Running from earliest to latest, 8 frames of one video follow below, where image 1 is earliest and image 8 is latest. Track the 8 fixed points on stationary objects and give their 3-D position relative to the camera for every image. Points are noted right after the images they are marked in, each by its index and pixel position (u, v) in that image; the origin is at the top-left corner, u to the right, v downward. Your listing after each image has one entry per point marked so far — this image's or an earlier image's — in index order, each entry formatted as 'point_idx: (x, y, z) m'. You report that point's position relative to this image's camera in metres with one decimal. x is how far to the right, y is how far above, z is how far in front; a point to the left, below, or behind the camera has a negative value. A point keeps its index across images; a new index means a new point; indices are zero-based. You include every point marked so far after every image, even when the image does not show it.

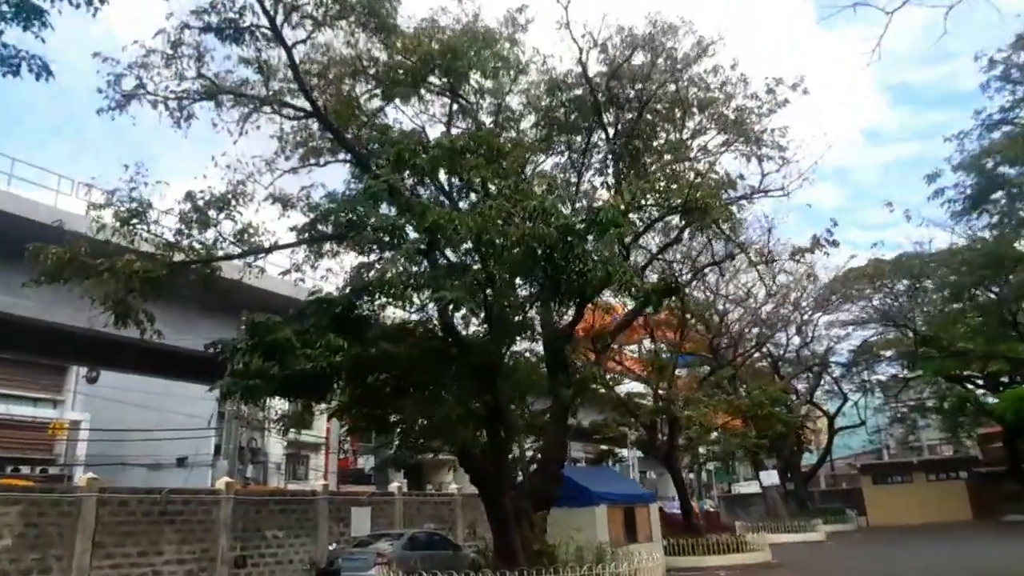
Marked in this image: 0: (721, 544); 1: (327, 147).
0: (+4.5, -5.5, +16.9) m
1: (-2.5, +2.0, +10.9) m
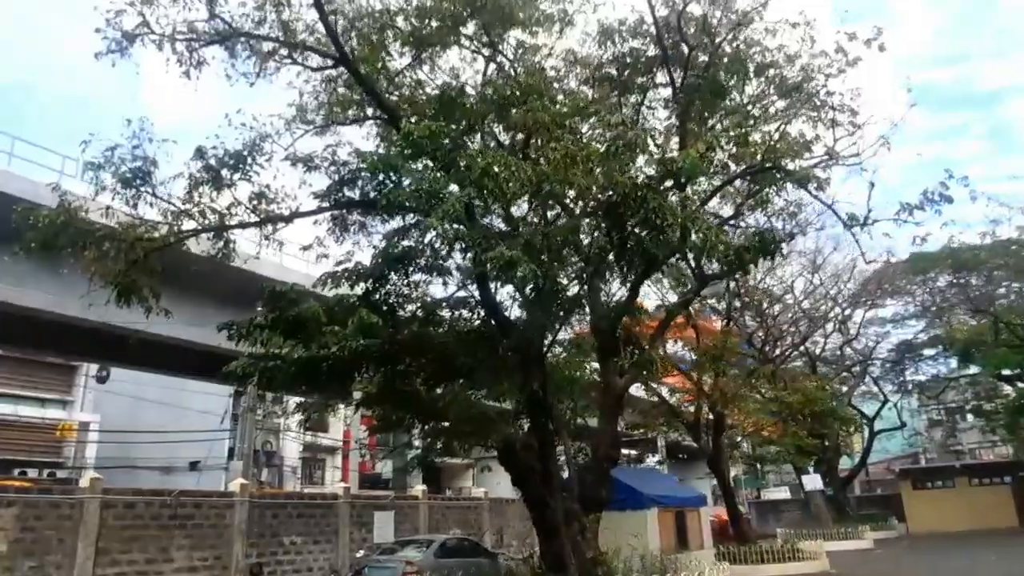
0: (+5.2, -5.2, +15.6) m
1: (-1.9, +2.3, +9.7) m
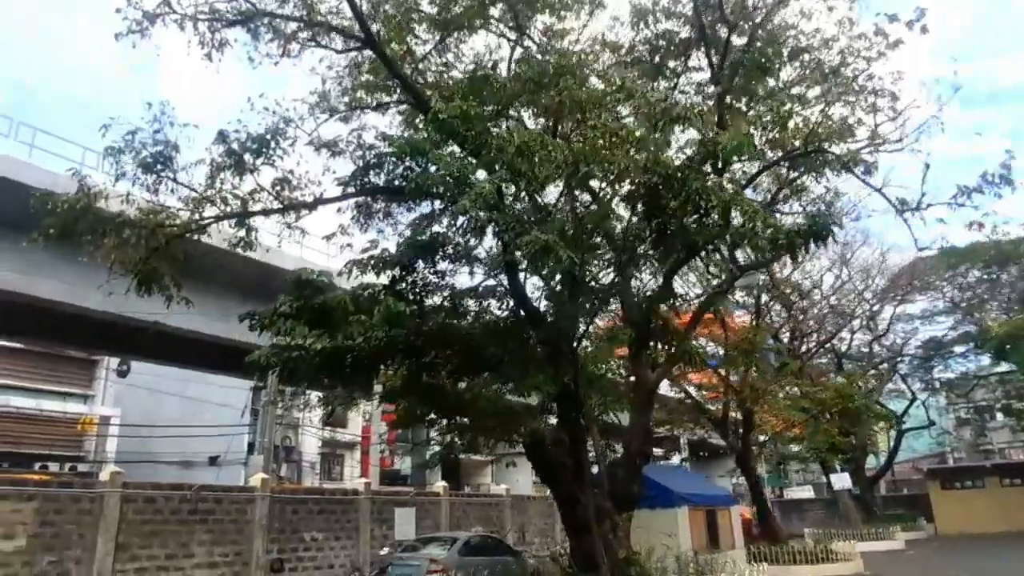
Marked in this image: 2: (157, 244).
0: (+5.7, -5.1, +15.1) m
1: (-1.6, +2.4, +9.4) m
2: (-3.8, +0.5, +8.5) m
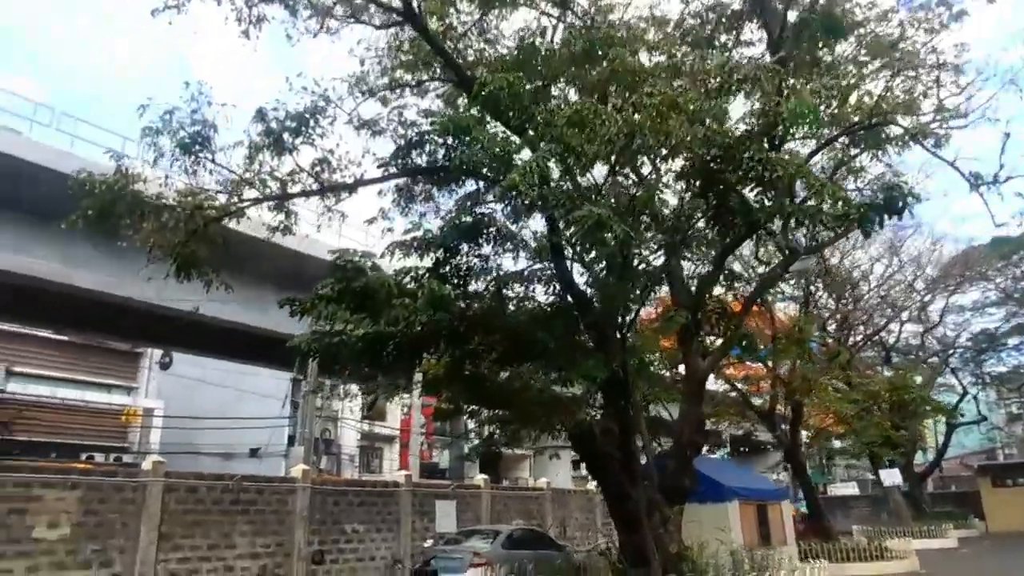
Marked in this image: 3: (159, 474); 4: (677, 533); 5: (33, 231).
0: (+6.5, -4.8, +14.6) m
1: (-1.0, +2.6, +9.1) m
2: (-3.3, +0.6, +8.4) m
3: (-5.5, -2.9, +12.4) m
4: (+2.0, -3.0, +9.6) m
5: (-8.0, +0.9, +13.4) m
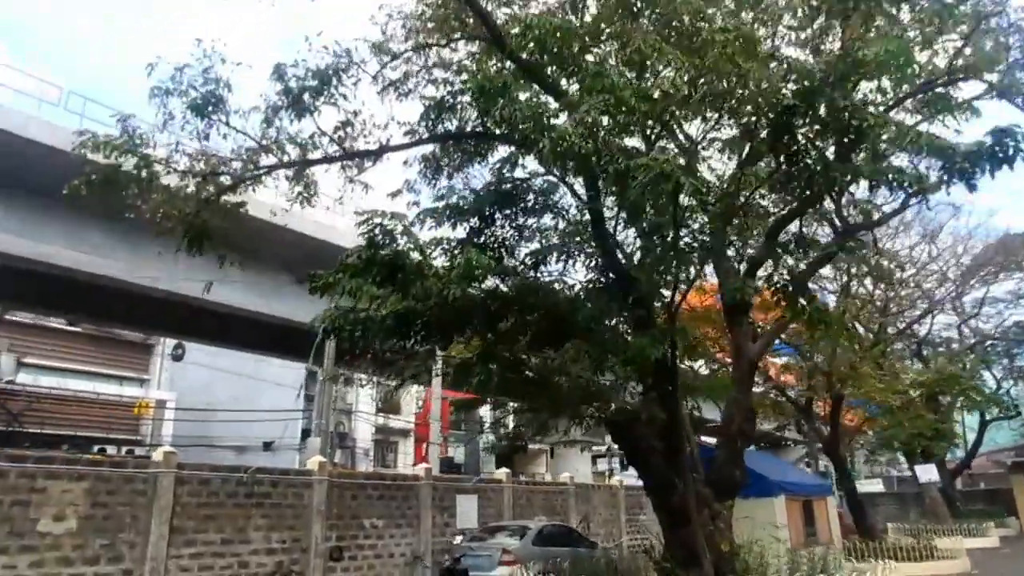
0: (+6.9, -4.6, +13.8) m
1: (-0.6, +2.8, +8.4) m
2: (-2.9, +0.9, +7.7) m
3: (-5.1, -2.7, +11.8) m
4: (+2.4, -2.7, +8.9) m
5: (-7.6, +1.2, +12.8) m
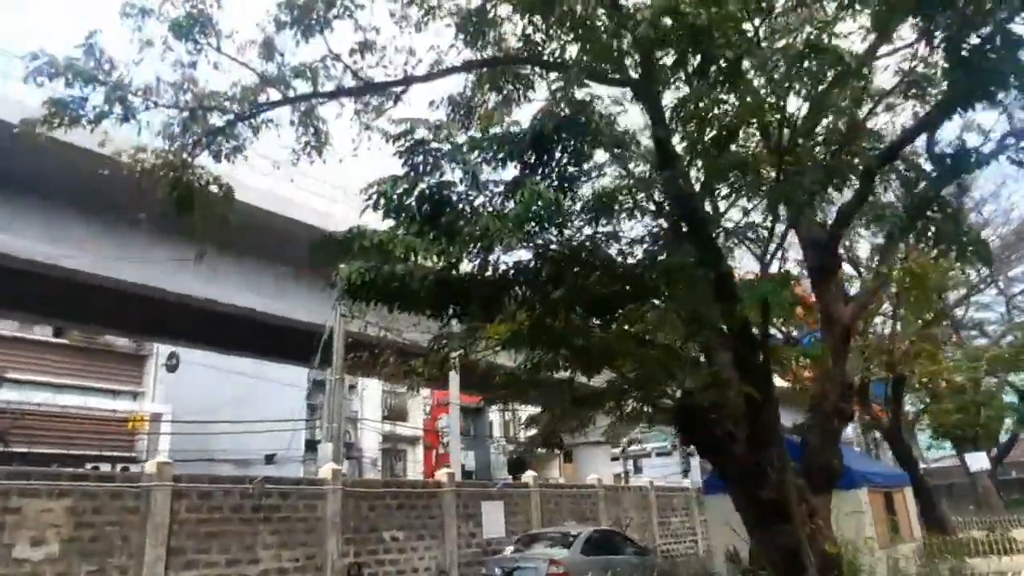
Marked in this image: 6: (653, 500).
0: (+7.5, -4.0, +12.5) m
1: (-0.3, +3.2, +7.1) m
2: (-2.5, +1.2, +6.4) m
3: (-4.6, -2.5, +10.4) m
4: (+3.0, -2.3, +7.5) m
5: (-7.1, +1.2, +11.4) m
6: (+3.5, -5.3, +19.8) m
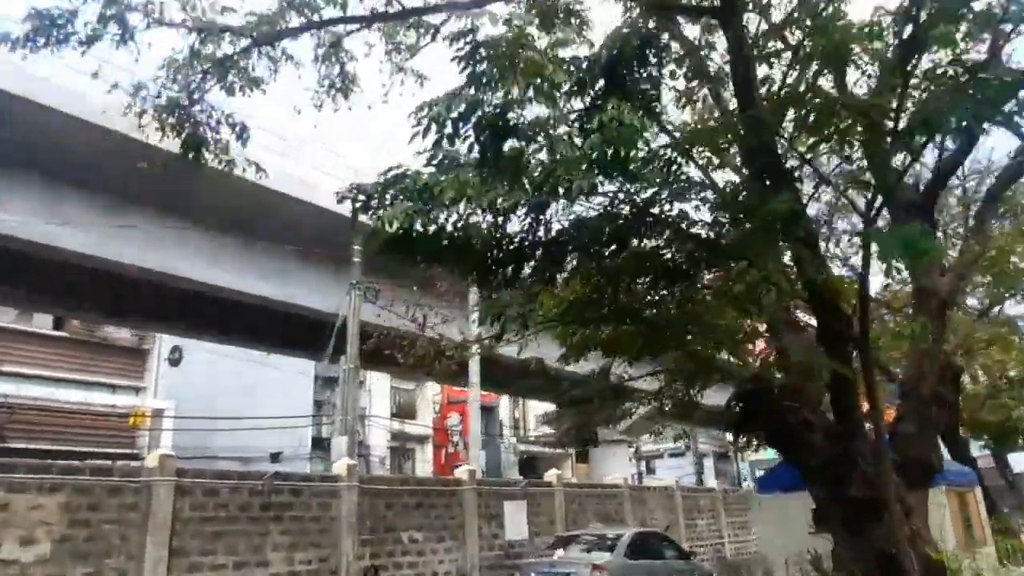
0: (+8.0, -3.8, +11.5) m
1: (+0.2, +3.4, +6.2) m
2: (-2.1, +1.4, +5.5) m
3: (-4.1, -2.2, +9.5) m
4: (+3.4, -2.0, +6.6) m
5: (-6.7, +1.5, +10.5) m
6: (+4.0, -5.1, +18.9) m
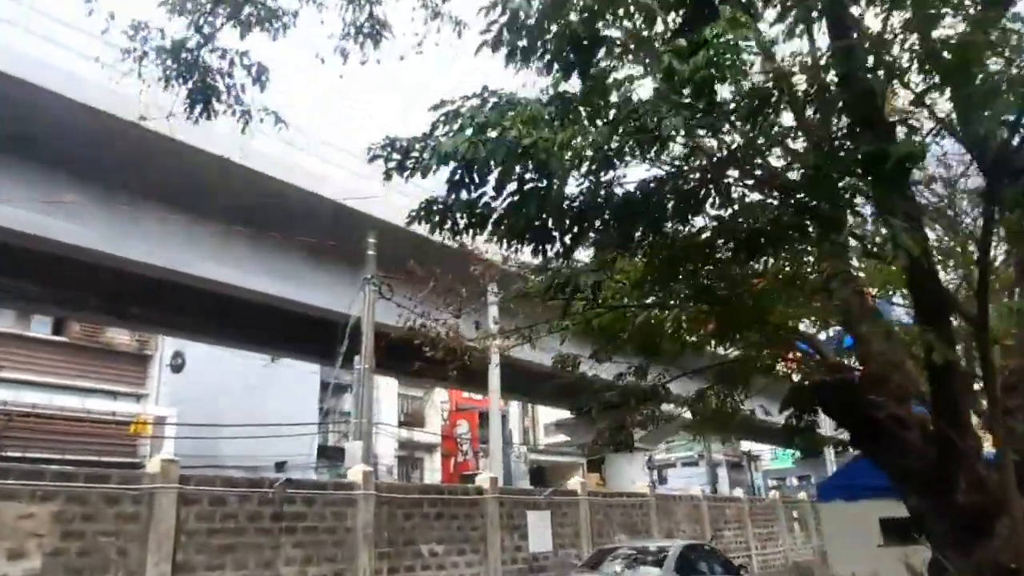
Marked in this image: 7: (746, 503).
0: (+8.4, -3.7, +10.7) m
1: (+0.5, +3.6, +5.4) m
2: (-1.7, +1.6, +4.7) m
3: (-3.7, -2.1, +8.7) m
4: (+3.8, -1.9, +5.8) m
5: (-6.3, +1.6, +9.7) m
6: (+4.4, -5.1, +18.0) m
7: (+5.8, -5.3, +19.5) m
